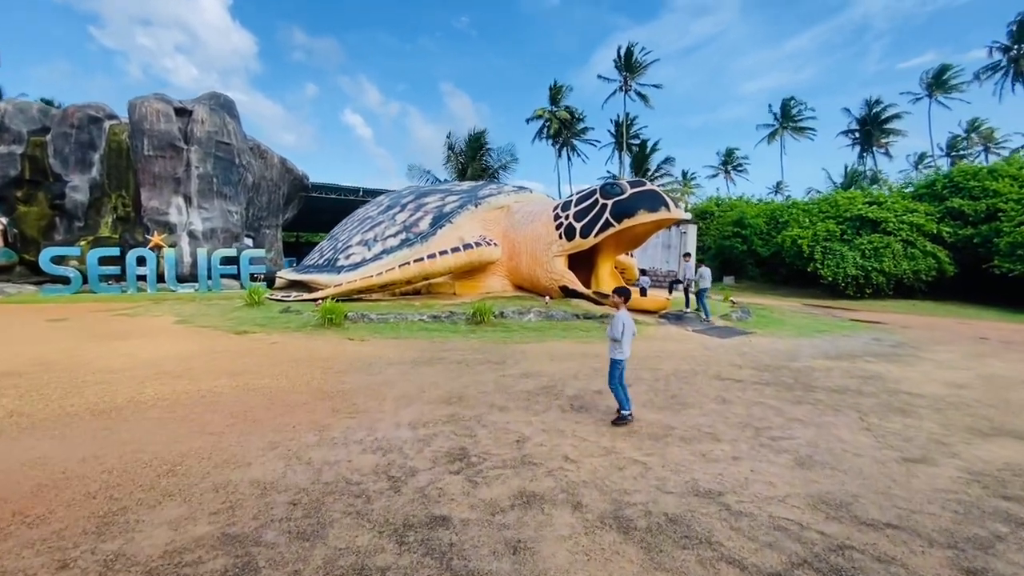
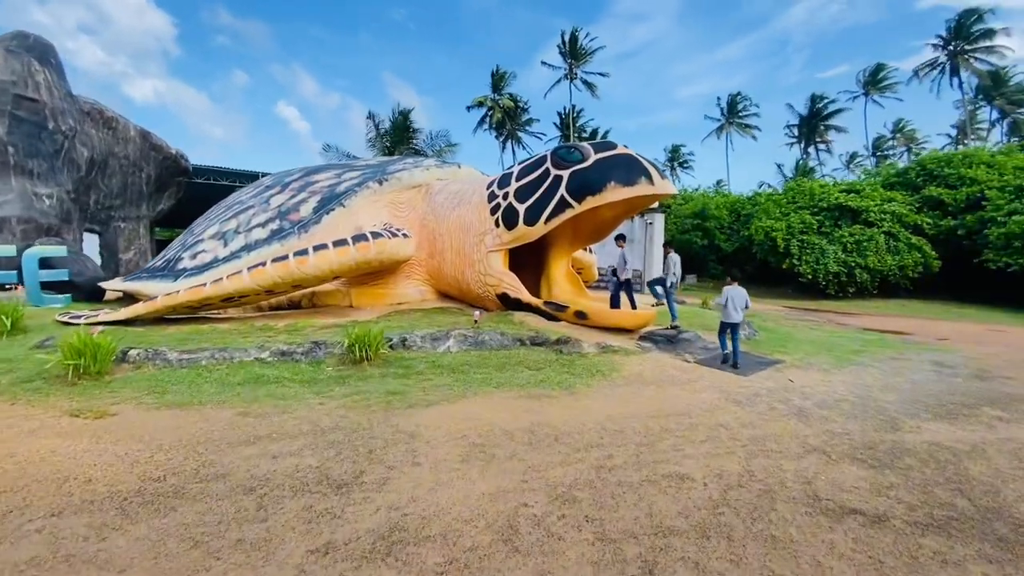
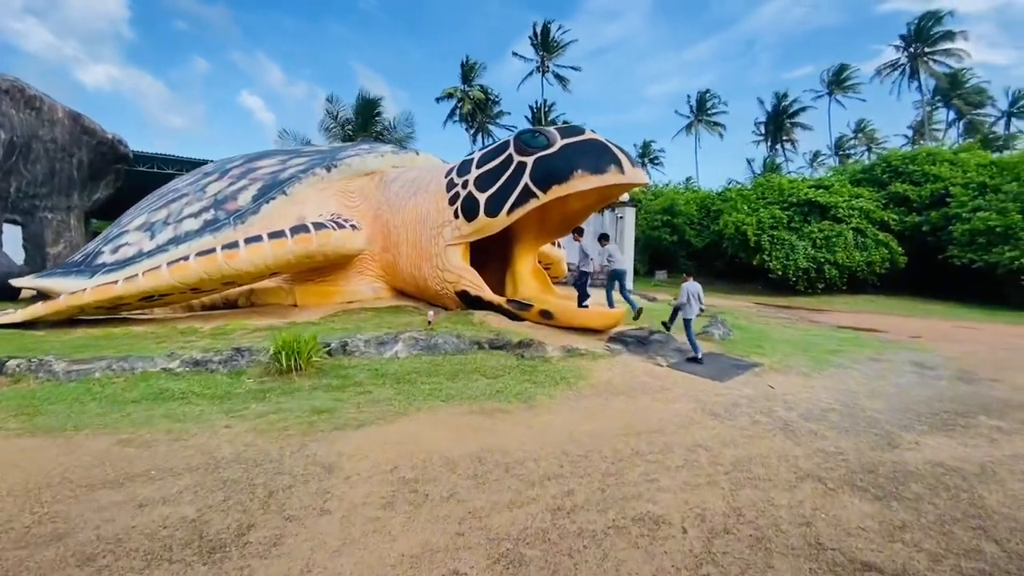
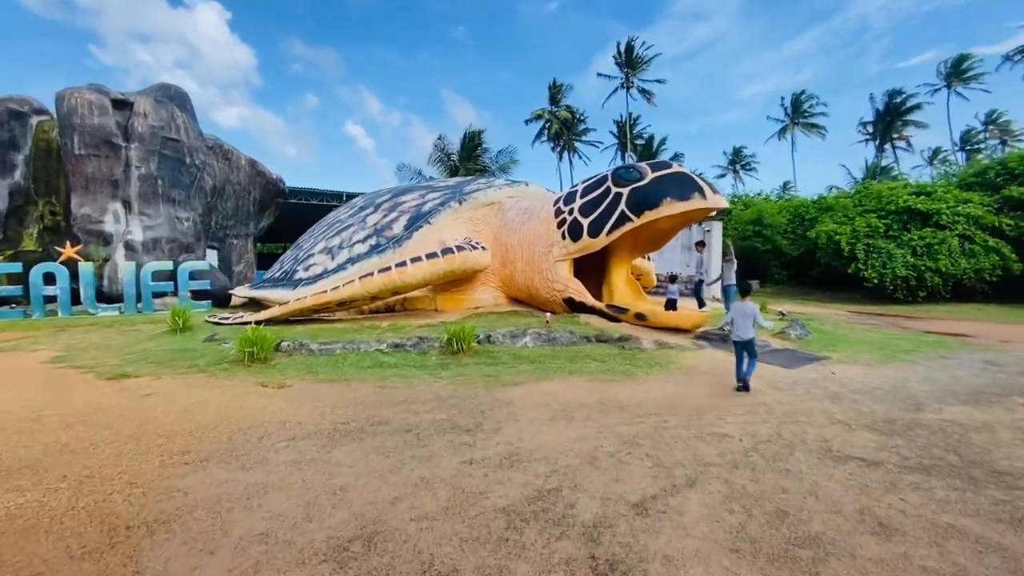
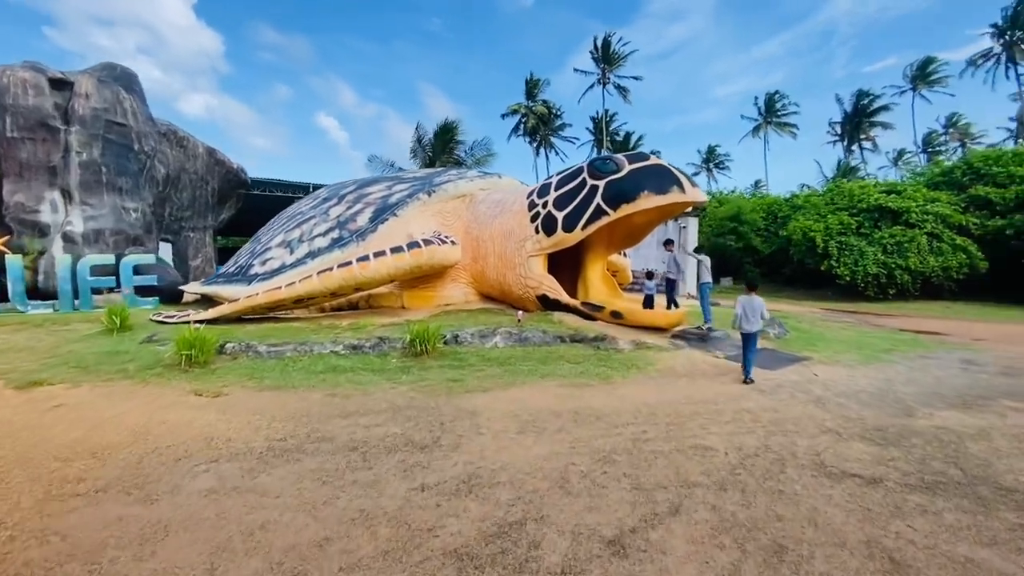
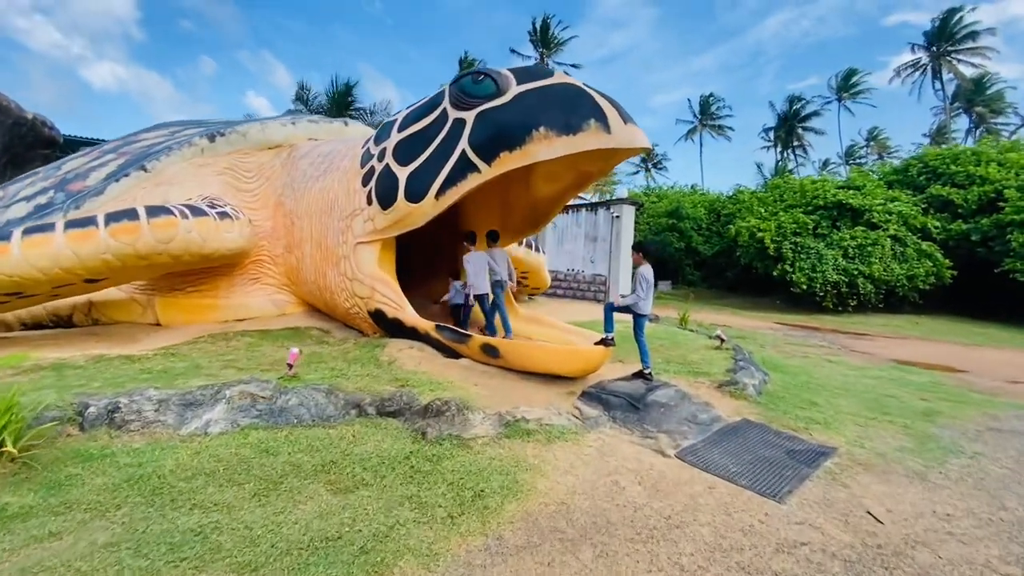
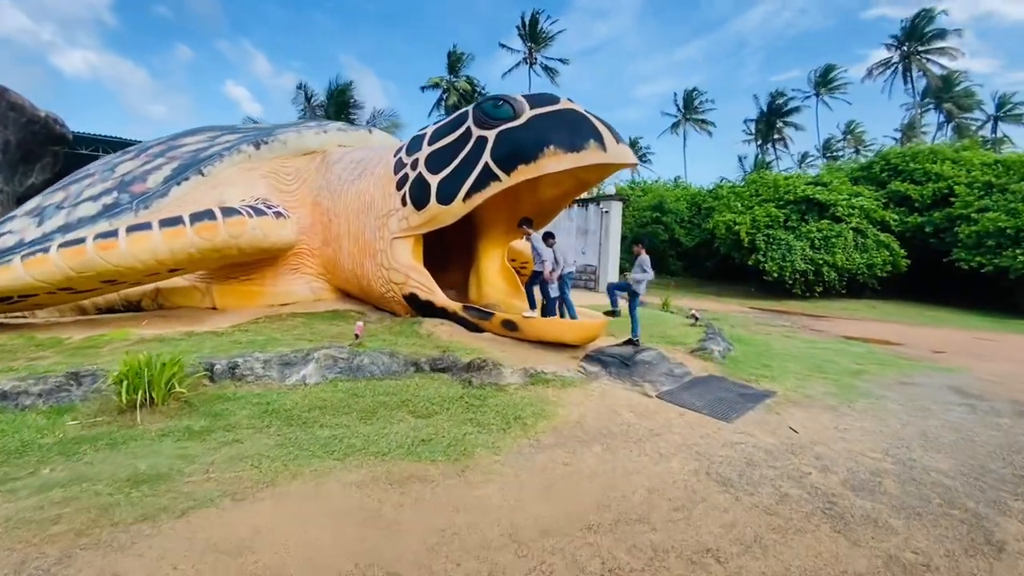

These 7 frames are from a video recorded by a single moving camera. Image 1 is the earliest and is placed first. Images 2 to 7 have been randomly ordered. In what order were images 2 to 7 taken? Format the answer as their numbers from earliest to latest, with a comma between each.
4, 5, 2, 3, 7, 6
